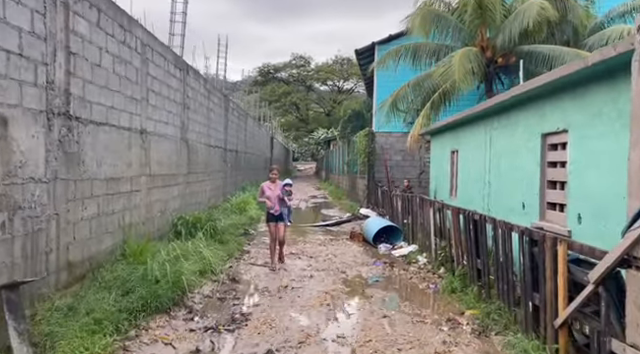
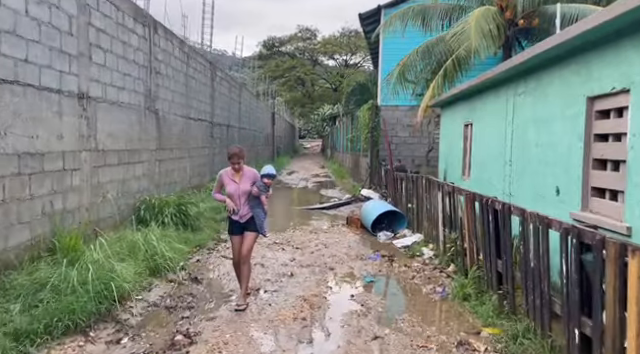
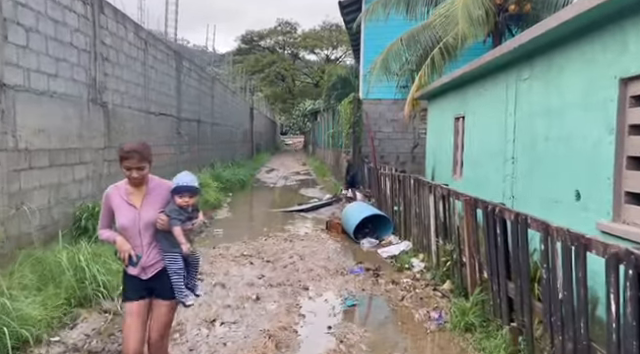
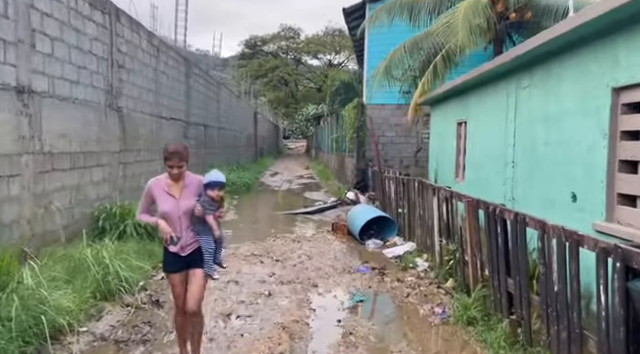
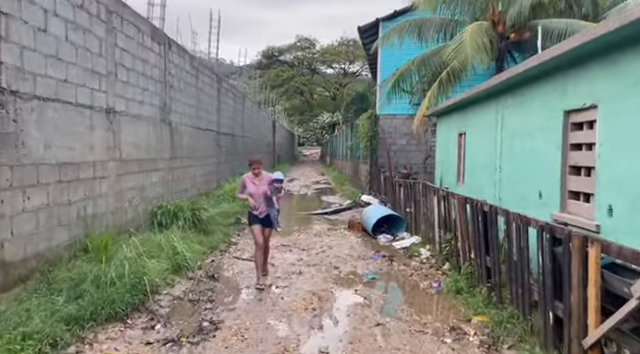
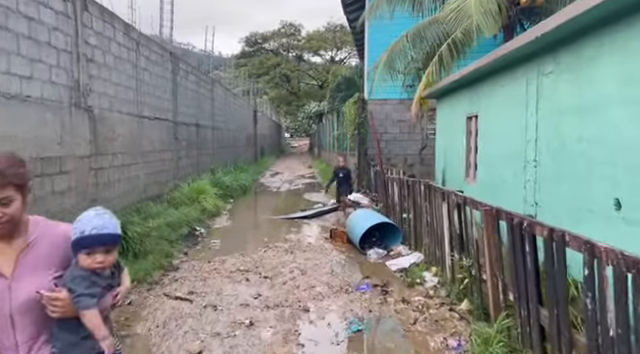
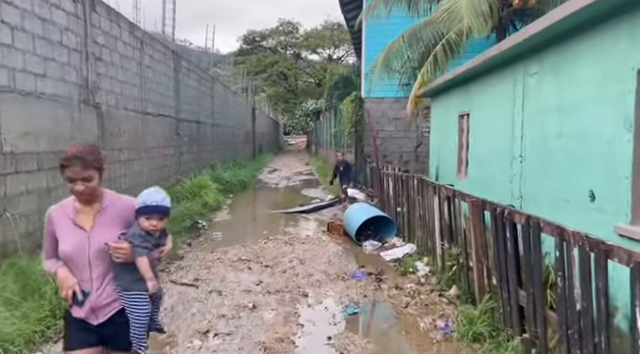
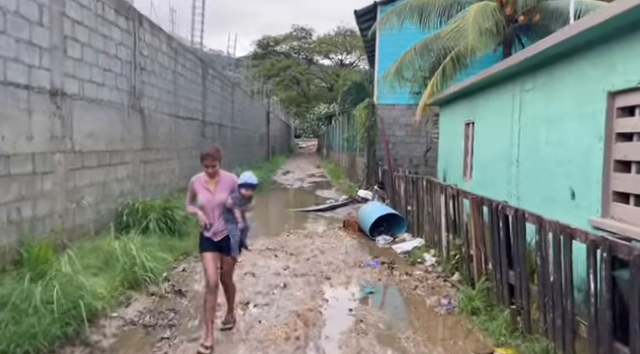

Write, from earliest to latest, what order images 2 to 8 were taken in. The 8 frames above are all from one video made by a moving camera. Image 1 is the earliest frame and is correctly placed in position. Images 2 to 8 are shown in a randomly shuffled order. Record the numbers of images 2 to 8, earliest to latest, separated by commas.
5, 2, 8, 4, 3, 7, 6
